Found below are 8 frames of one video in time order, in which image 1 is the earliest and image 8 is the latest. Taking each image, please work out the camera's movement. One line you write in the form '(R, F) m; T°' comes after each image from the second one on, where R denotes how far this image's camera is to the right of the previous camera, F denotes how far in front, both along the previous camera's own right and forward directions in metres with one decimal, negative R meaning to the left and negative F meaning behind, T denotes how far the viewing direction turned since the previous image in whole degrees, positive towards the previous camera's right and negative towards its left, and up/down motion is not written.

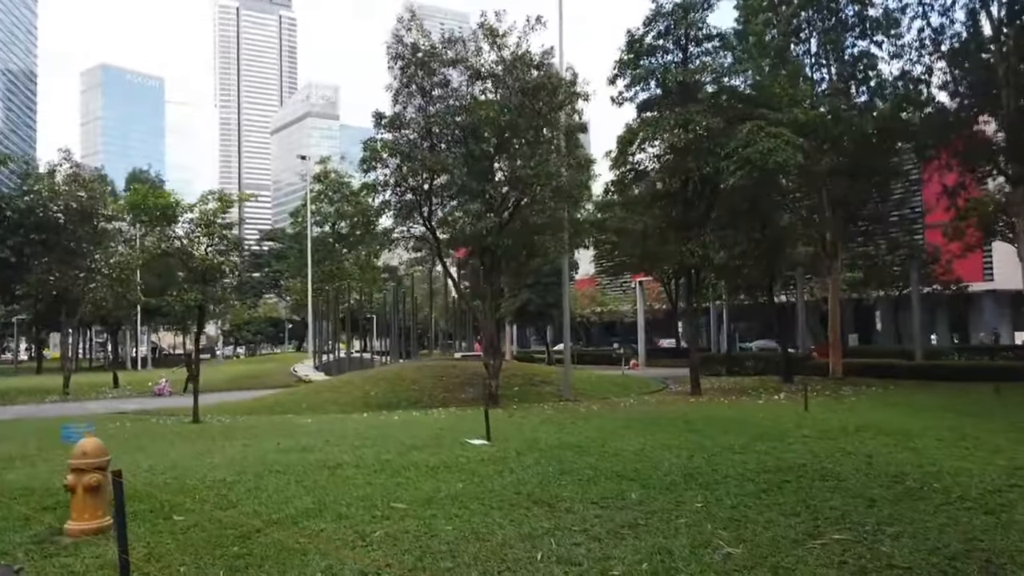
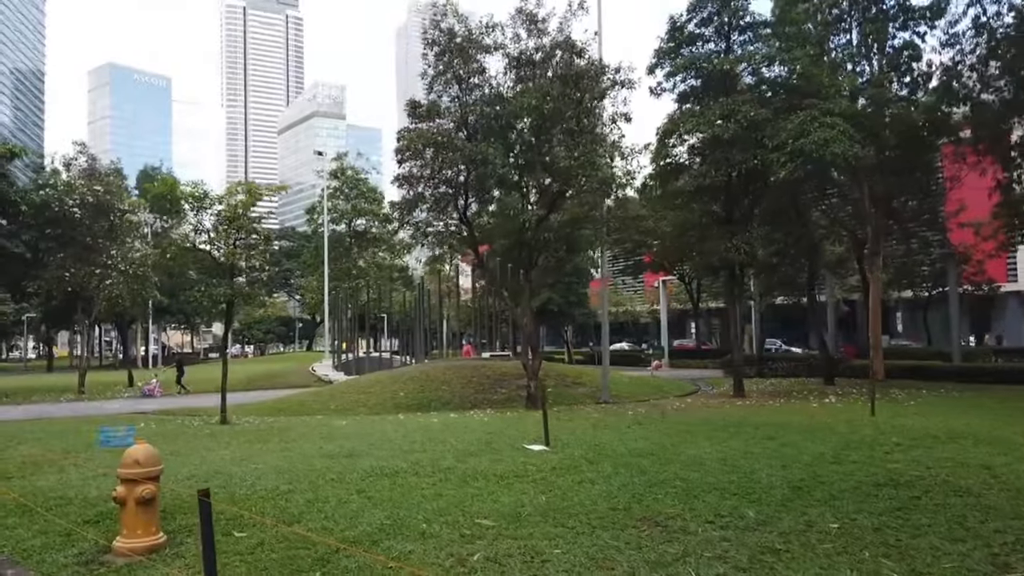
(-0.9, +0.9) m; 0°
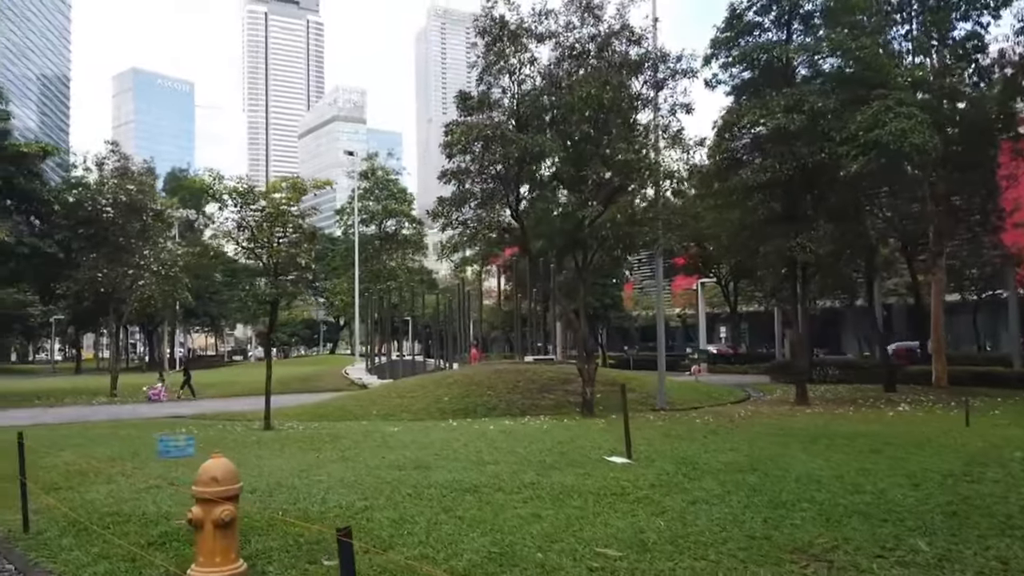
(-0.9, +0.9) m; -1°
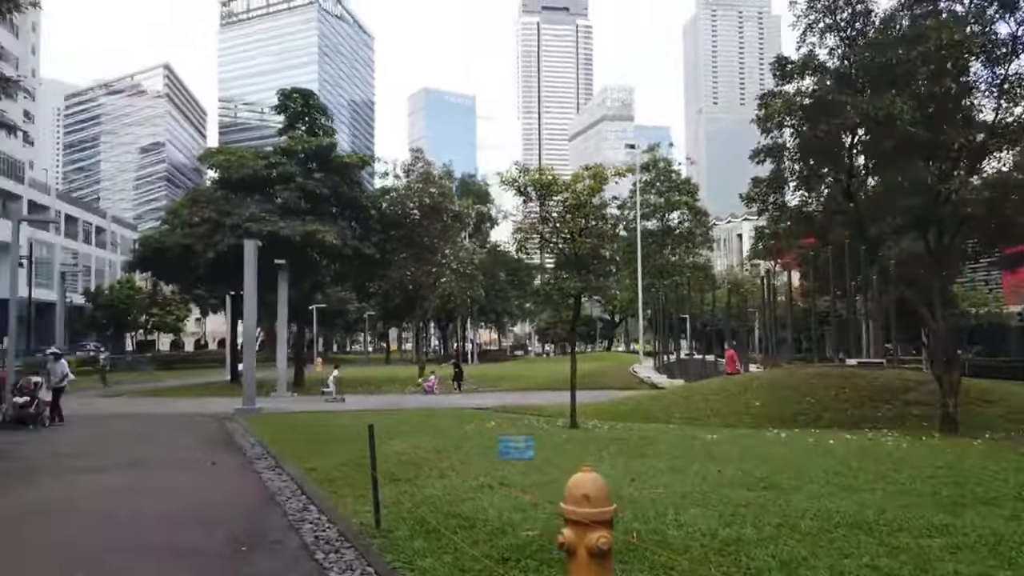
(-1.1, +1.1) m; -20°
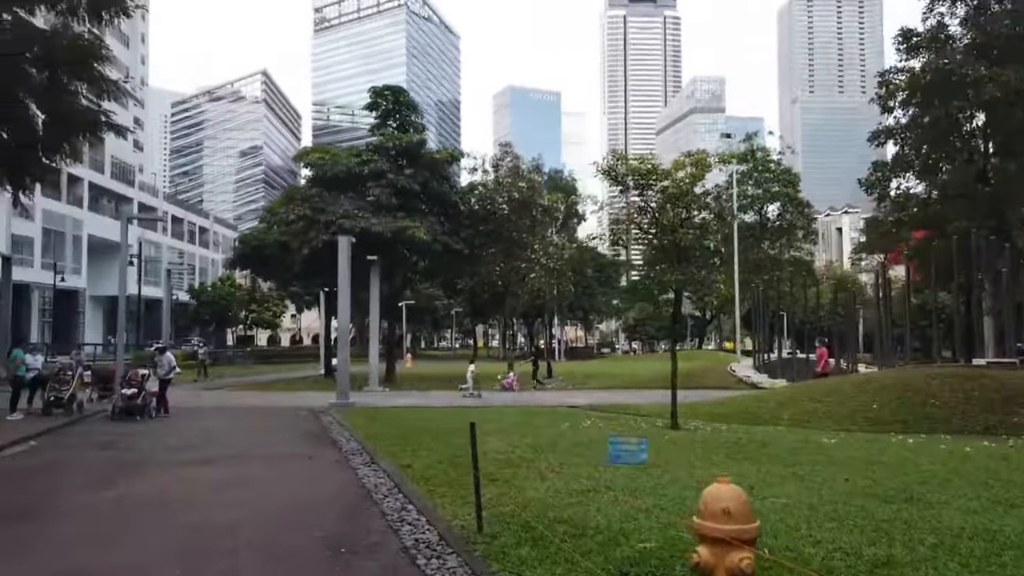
(-0.2, +0.5) m; -6°
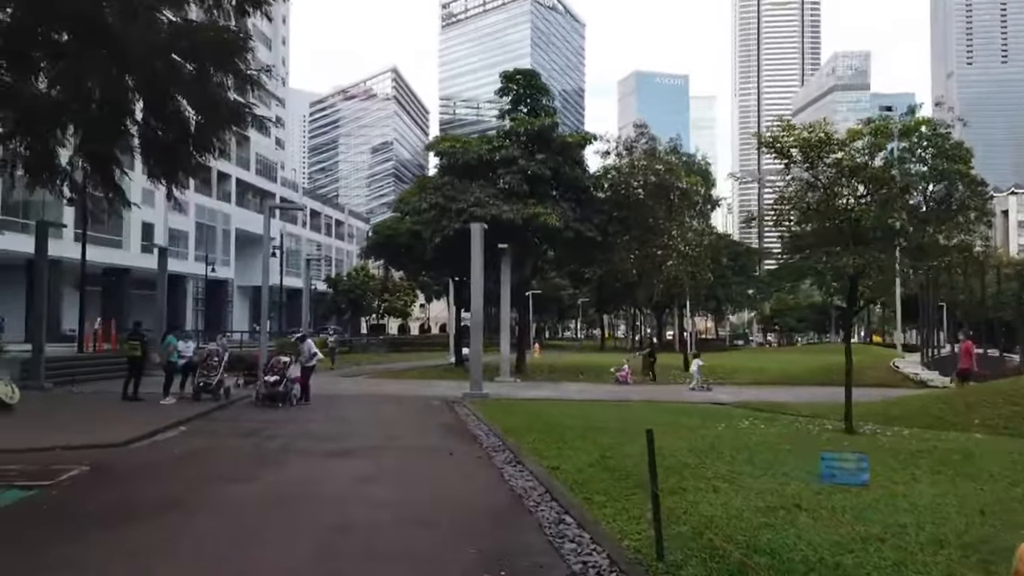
(-0.5, +1.0) m; -9°
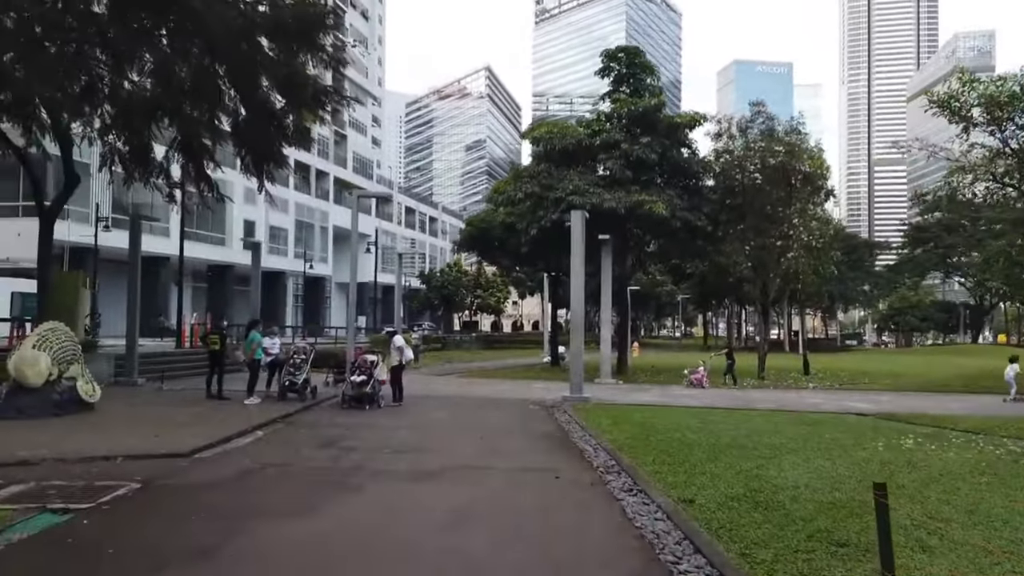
(-0.3, +1.9) m; -7°
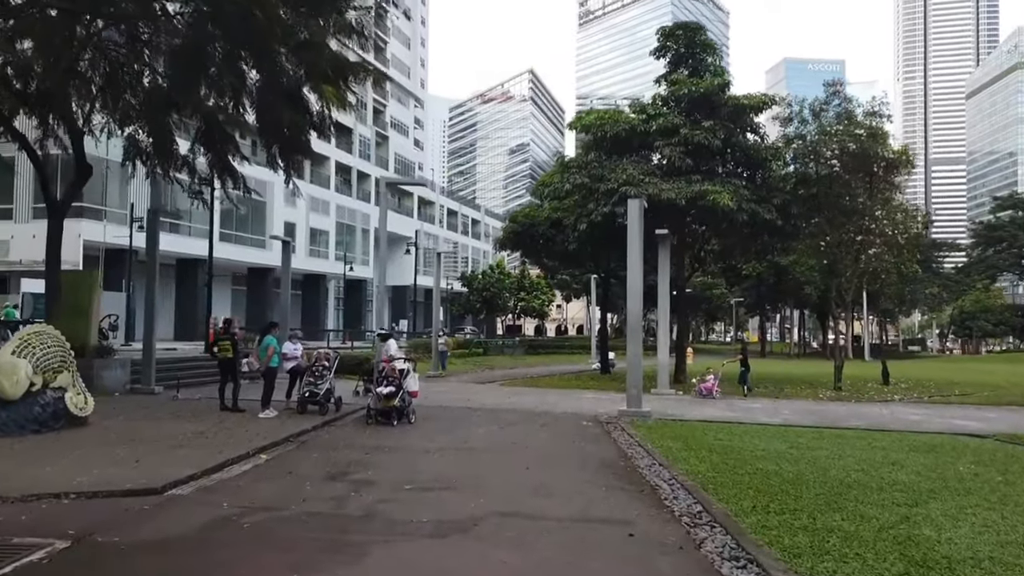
(-0.1, +2.3) m; -3°
